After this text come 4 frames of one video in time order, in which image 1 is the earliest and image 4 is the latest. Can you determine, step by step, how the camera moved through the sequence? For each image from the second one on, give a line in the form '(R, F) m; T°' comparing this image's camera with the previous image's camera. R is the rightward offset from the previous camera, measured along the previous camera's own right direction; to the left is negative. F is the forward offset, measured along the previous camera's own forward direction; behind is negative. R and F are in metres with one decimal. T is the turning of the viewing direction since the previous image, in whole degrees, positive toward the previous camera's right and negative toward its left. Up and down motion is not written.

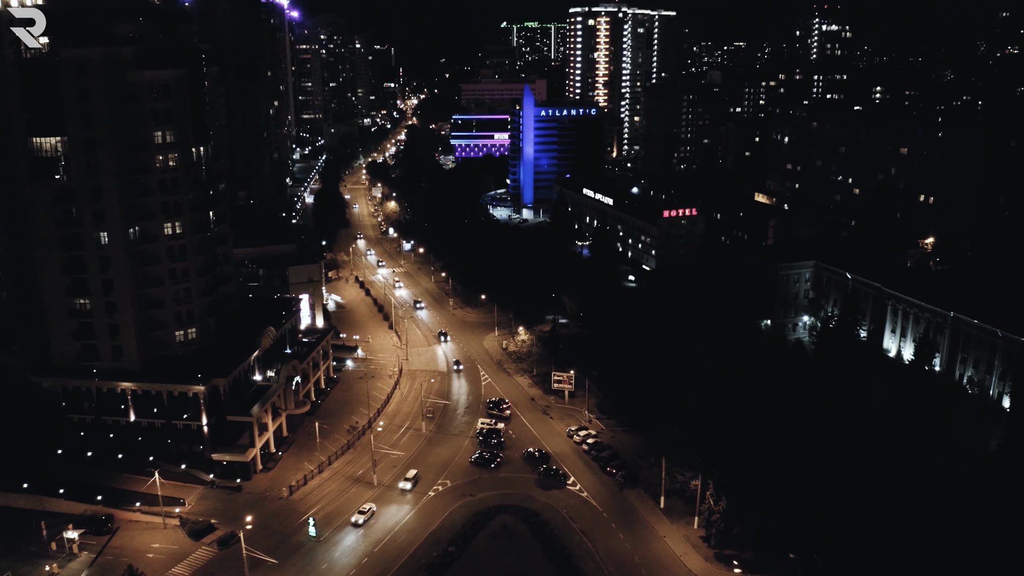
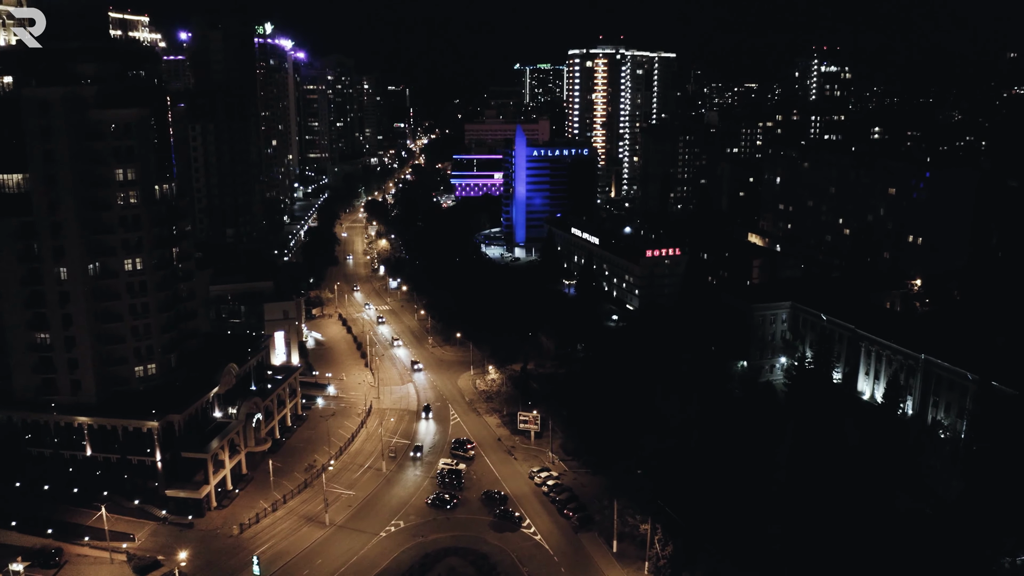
(+5.4, +0.2) m; -2°
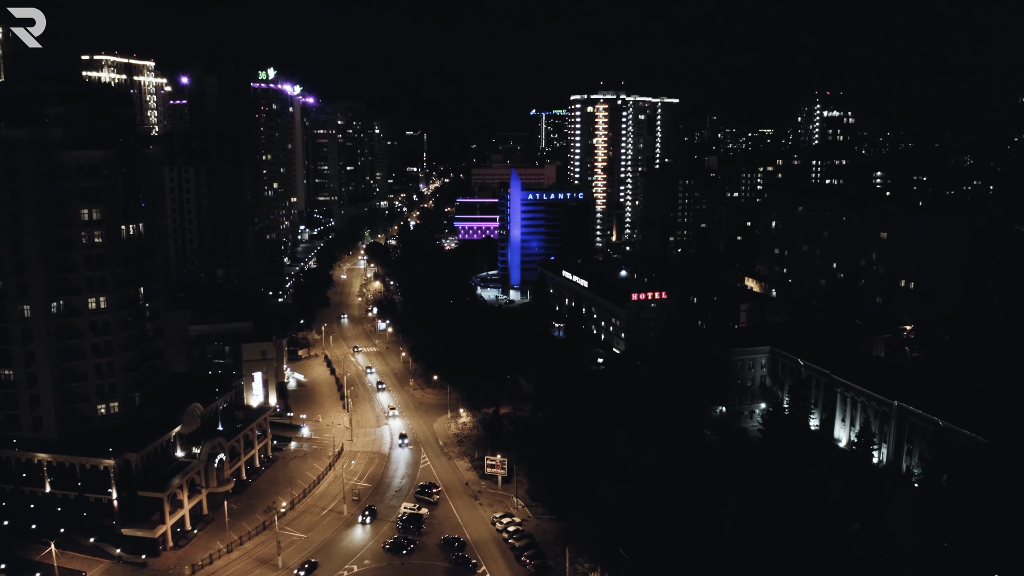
(+5.5, +0.3) m; -2°
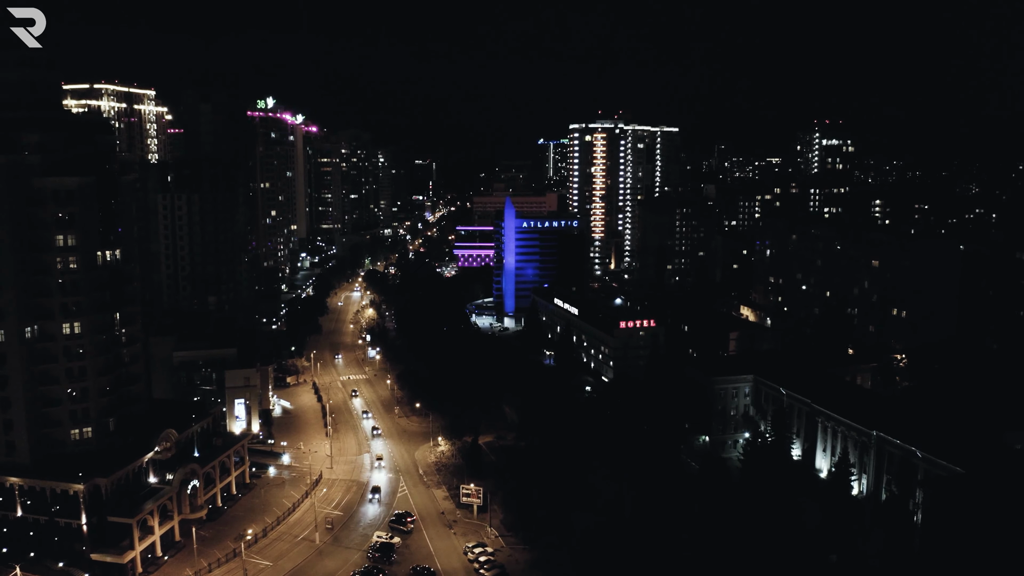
(+3.6, +0.1) m; -1°
